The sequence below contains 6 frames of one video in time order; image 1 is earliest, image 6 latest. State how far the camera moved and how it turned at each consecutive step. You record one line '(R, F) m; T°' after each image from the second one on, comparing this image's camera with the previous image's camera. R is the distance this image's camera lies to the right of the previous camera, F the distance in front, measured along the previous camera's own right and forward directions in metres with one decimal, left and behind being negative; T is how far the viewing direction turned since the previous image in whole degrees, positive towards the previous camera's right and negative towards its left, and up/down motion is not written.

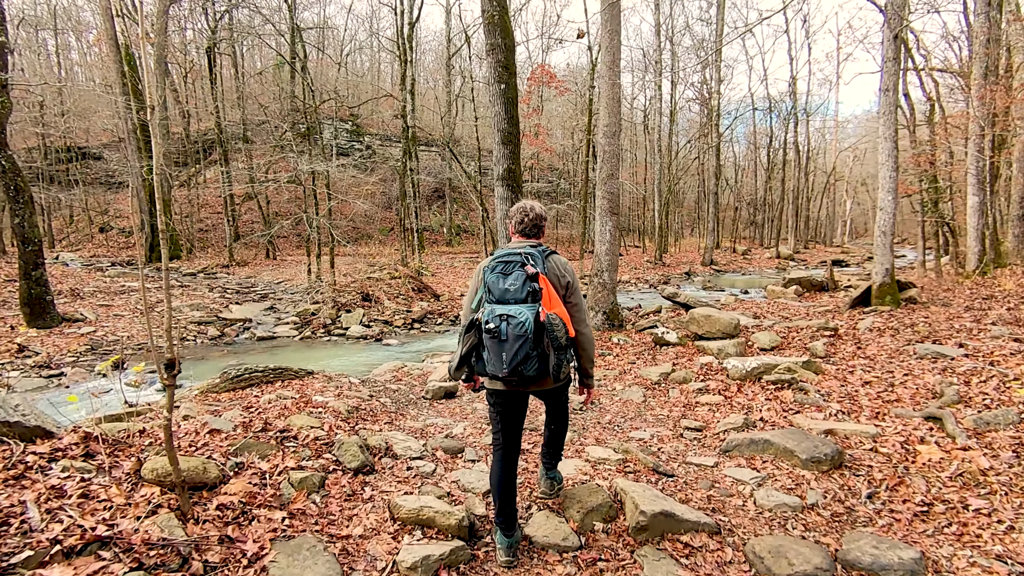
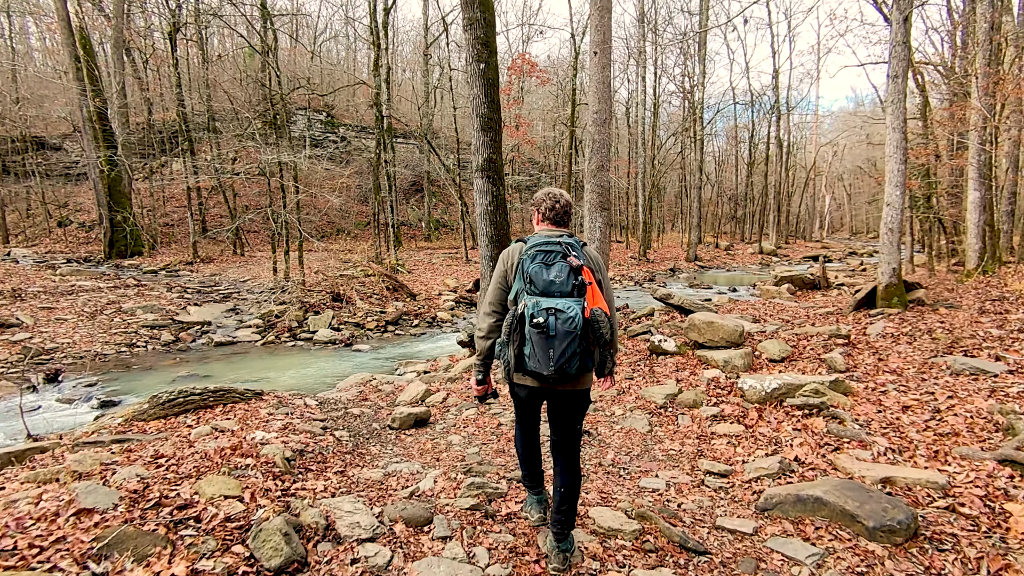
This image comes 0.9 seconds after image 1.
(0.0, +0.8) m; +2°
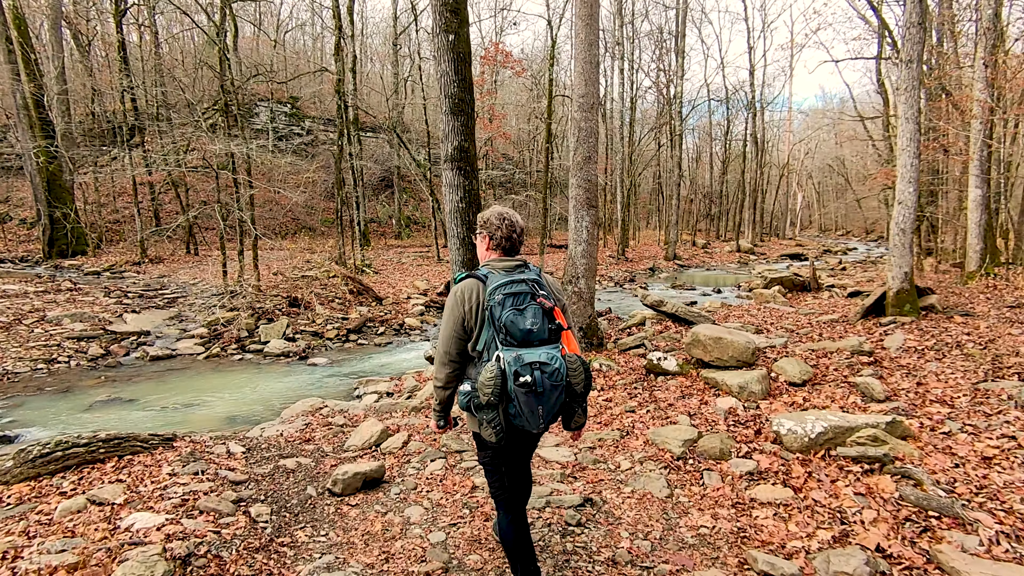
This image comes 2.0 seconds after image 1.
(0.0, +1.1) m; +3°
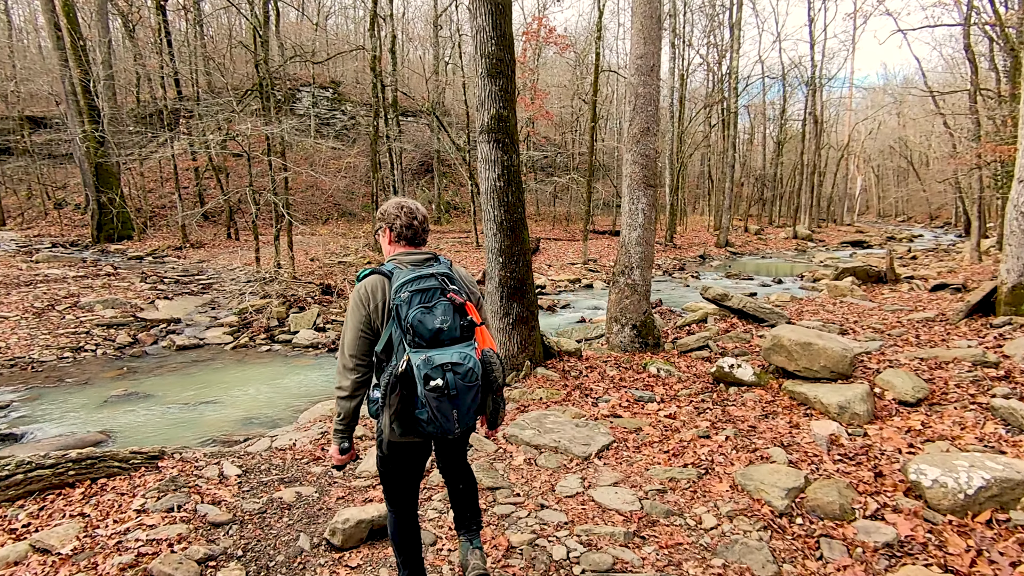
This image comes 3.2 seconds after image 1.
(0.0, +0.9) m; -4°
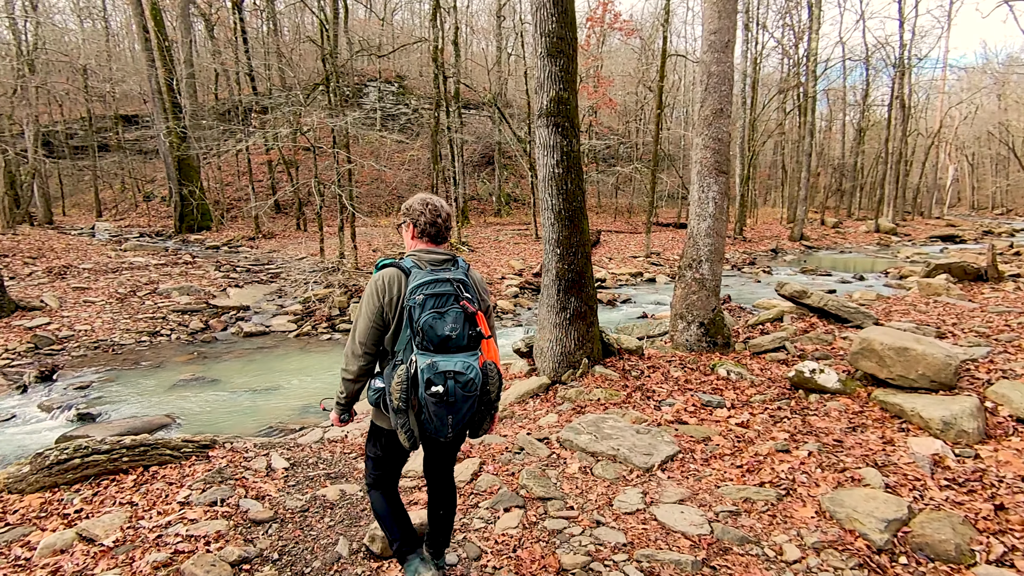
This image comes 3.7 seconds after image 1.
(0.0, +0.3) m; -6°
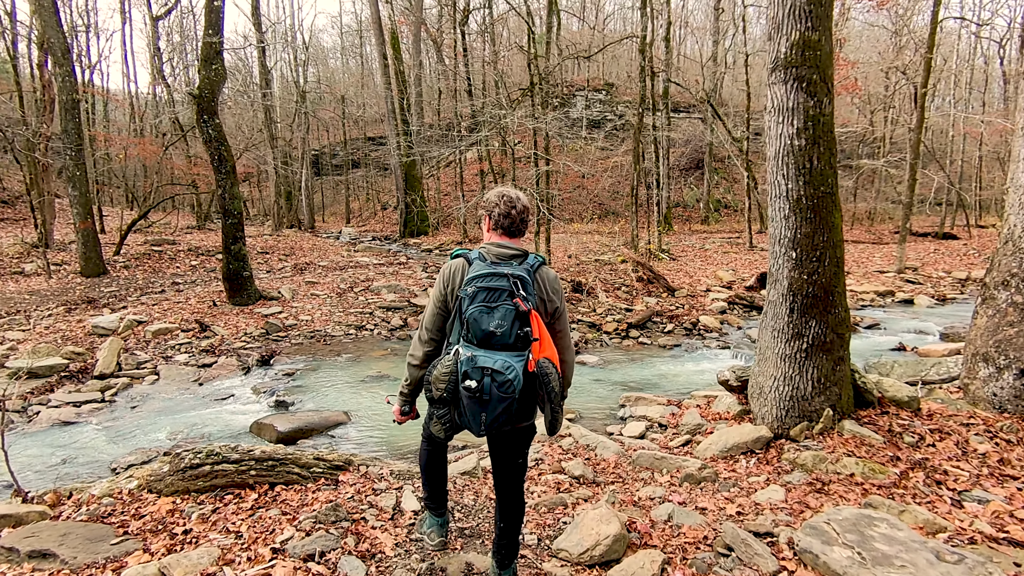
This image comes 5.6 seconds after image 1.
(0.0, +1.0) m; -20°
